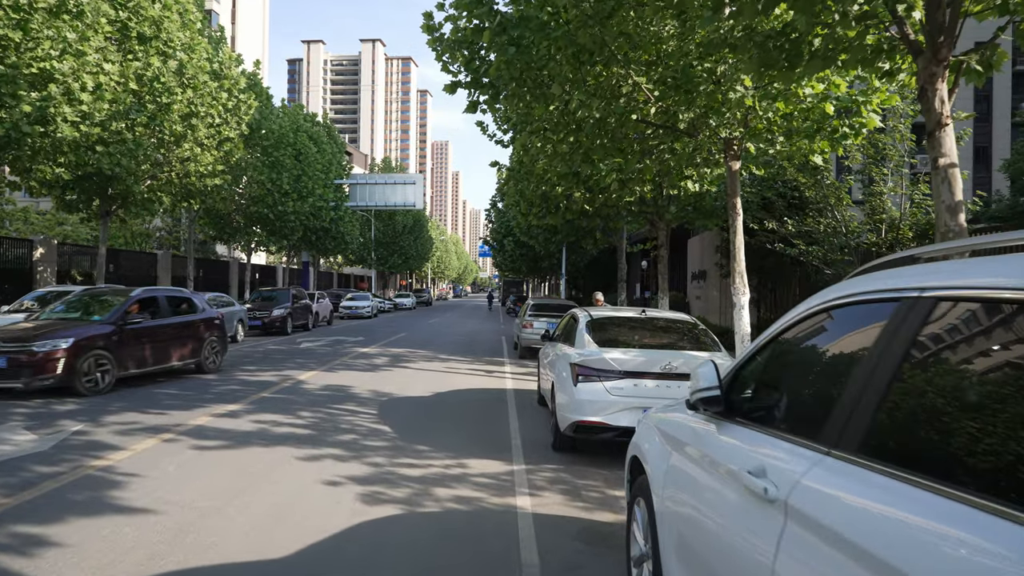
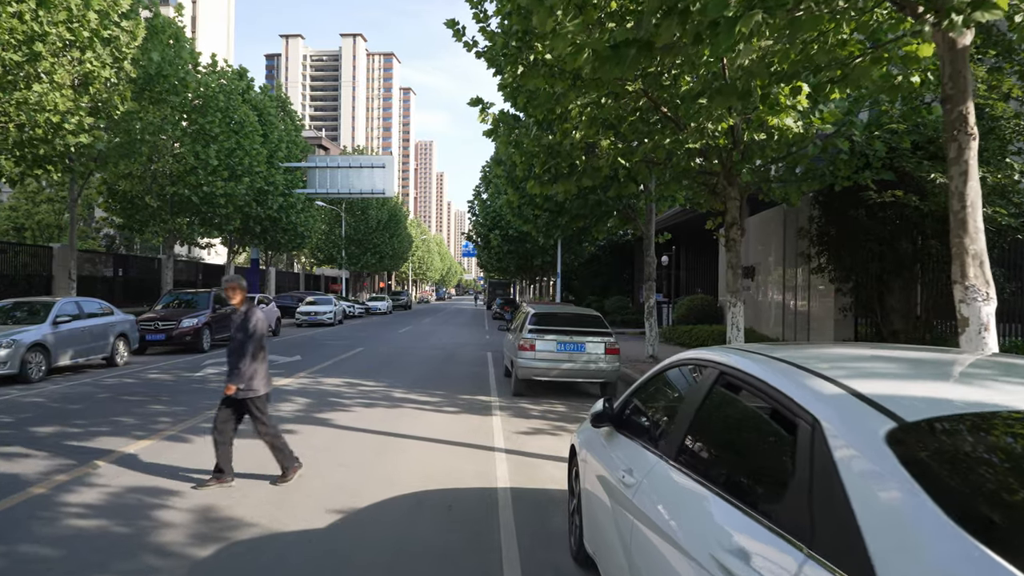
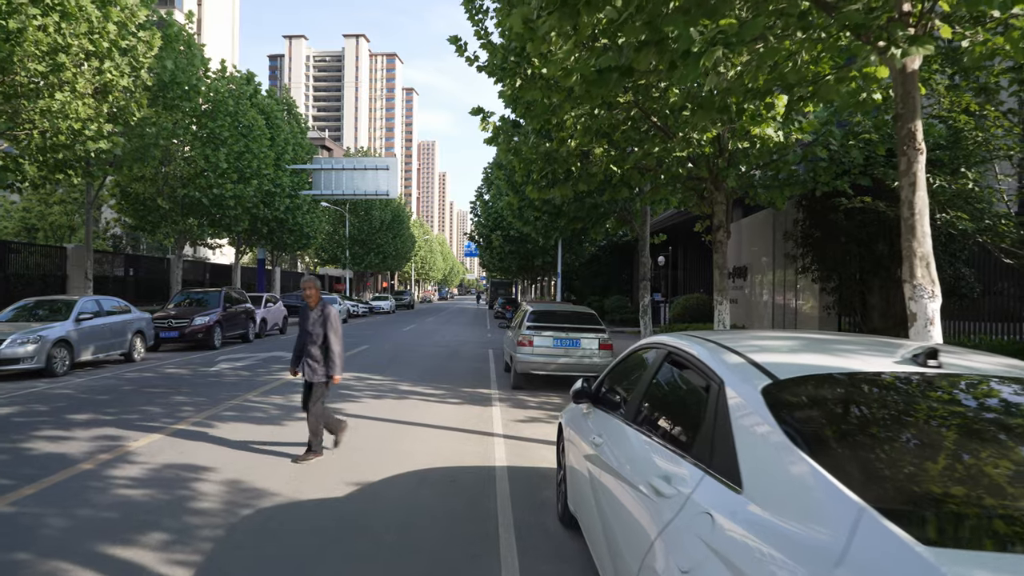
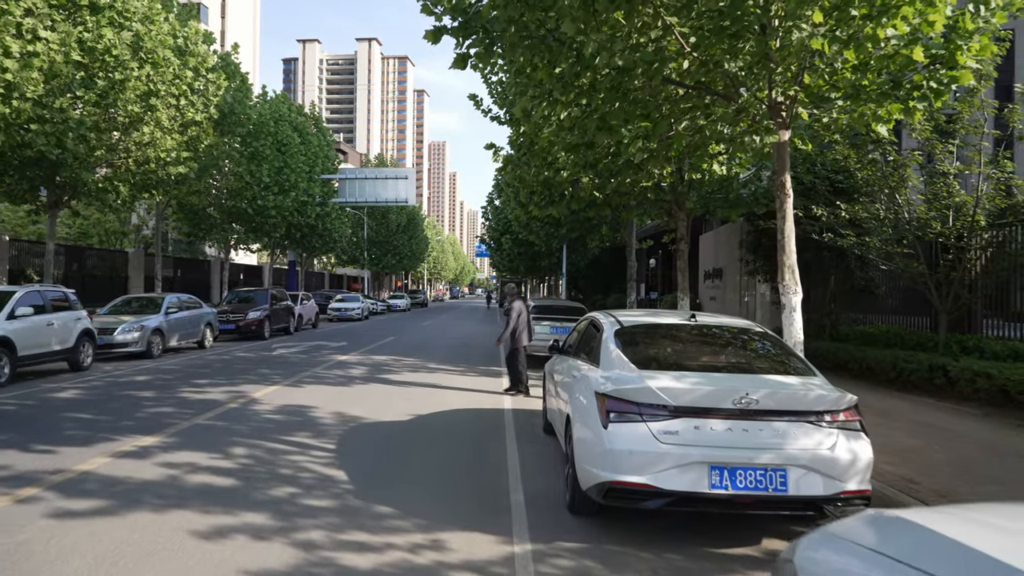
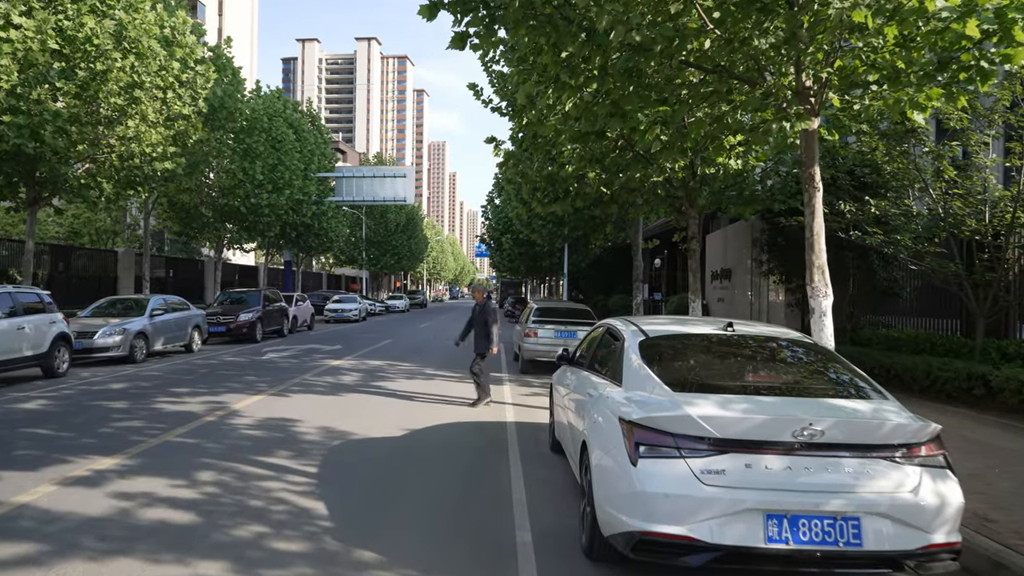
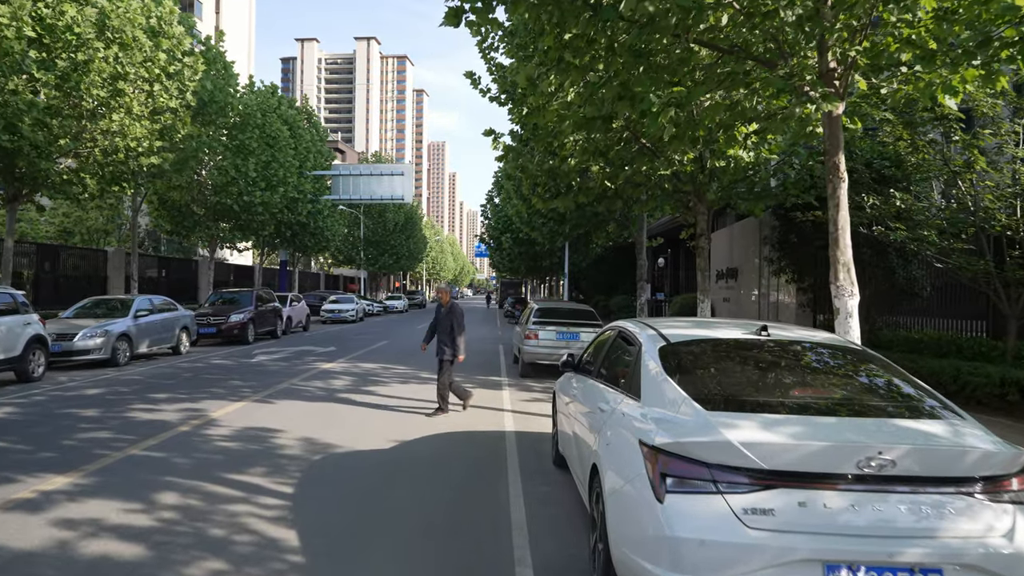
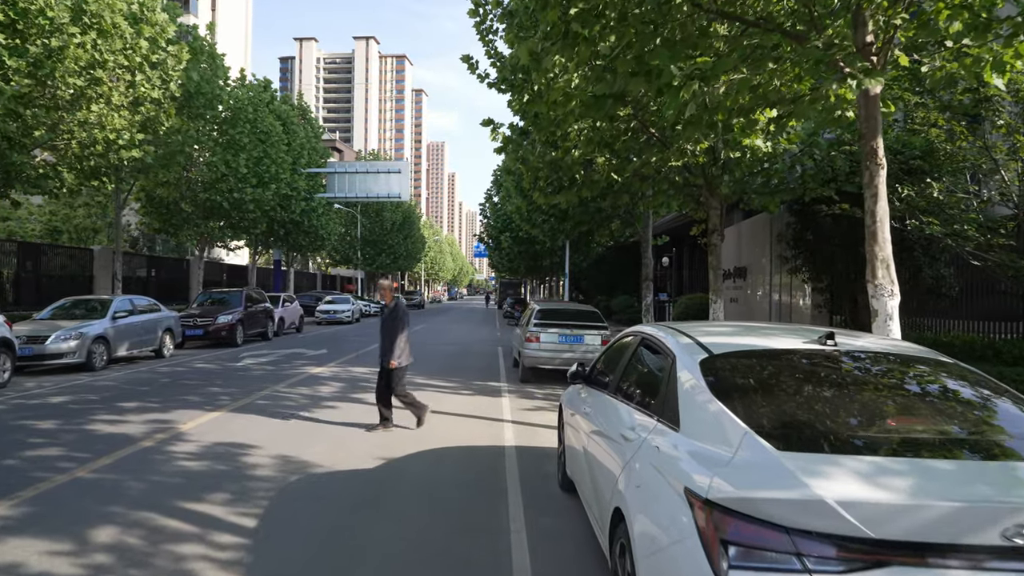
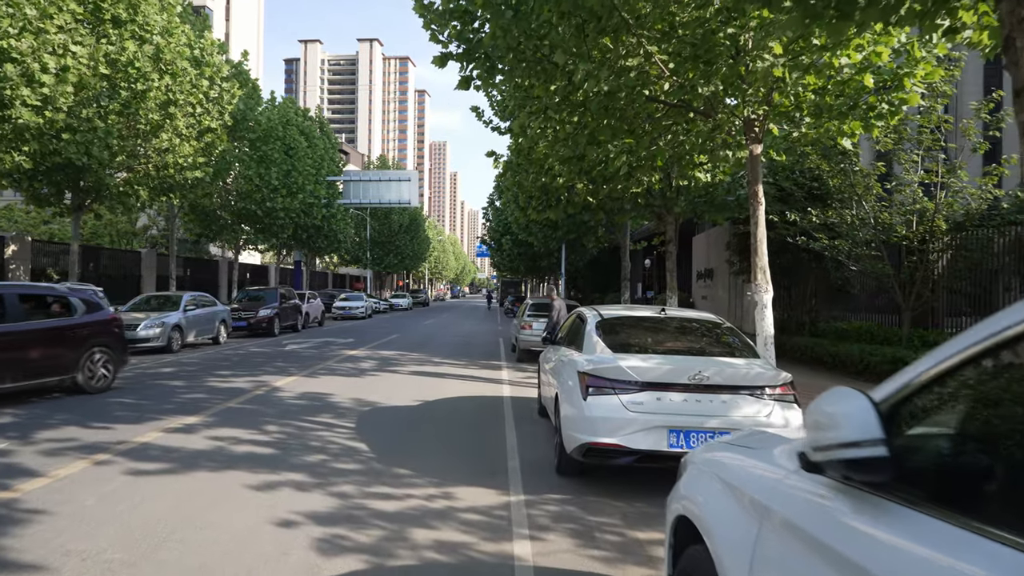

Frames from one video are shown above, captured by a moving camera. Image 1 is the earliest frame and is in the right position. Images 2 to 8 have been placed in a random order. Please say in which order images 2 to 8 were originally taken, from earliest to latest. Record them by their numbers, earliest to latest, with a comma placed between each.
8, 4, 5, 6, 7, 3, 2
